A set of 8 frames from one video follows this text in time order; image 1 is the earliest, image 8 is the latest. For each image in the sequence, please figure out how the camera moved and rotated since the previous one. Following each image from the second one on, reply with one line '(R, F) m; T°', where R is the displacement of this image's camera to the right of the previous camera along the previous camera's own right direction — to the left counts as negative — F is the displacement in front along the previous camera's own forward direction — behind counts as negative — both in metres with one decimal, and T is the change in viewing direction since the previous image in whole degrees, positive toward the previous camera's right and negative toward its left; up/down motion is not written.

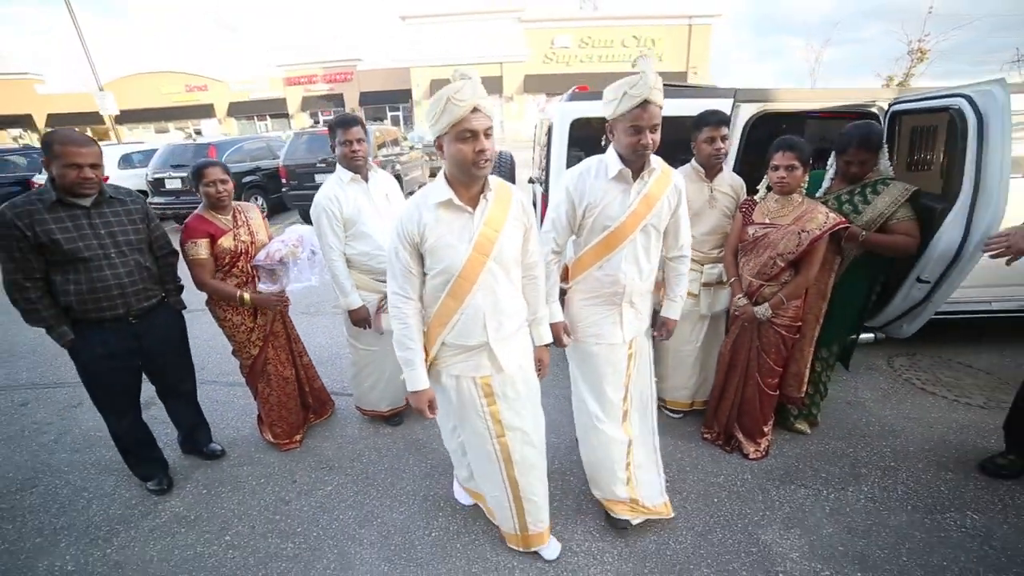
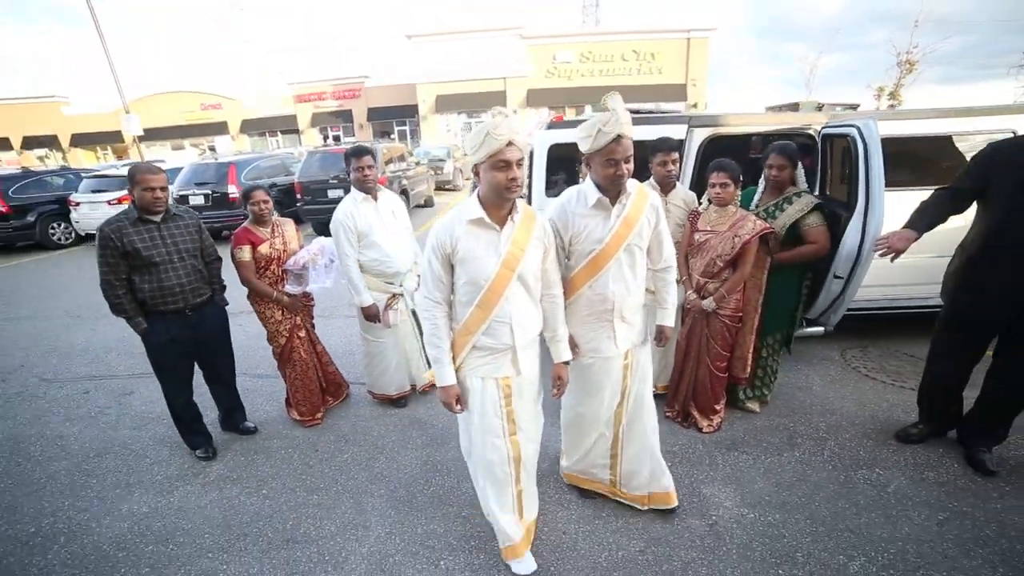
(+0.2, -0.5) m; -1°
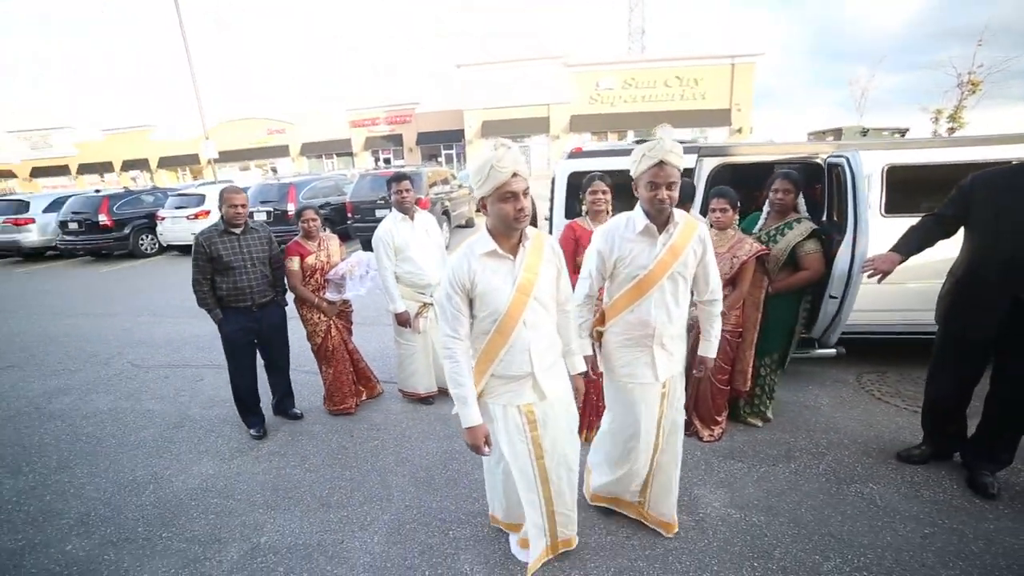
(+0.2, -0.4) m; -5°
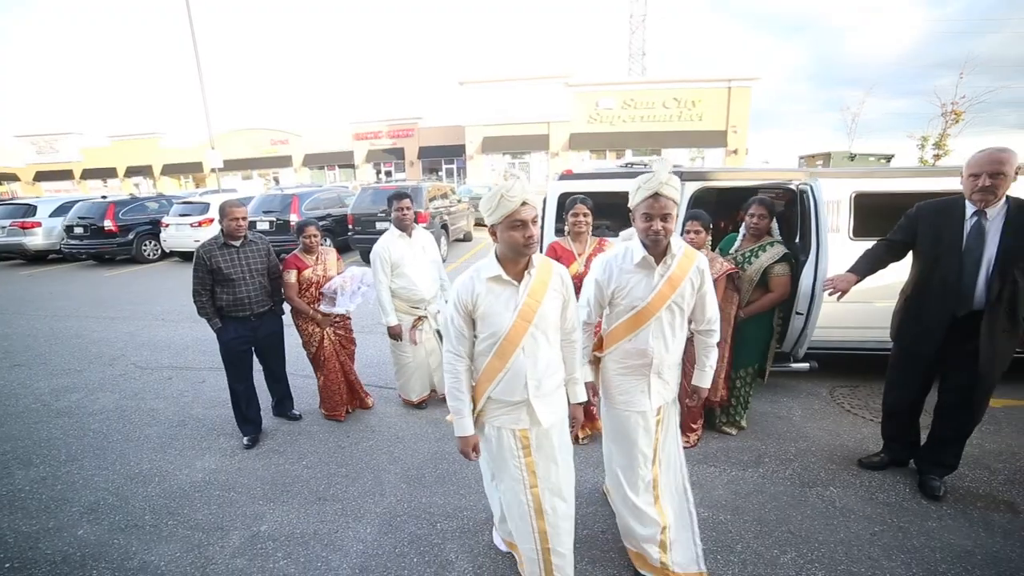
(+0.1, -0.2) m; 0°
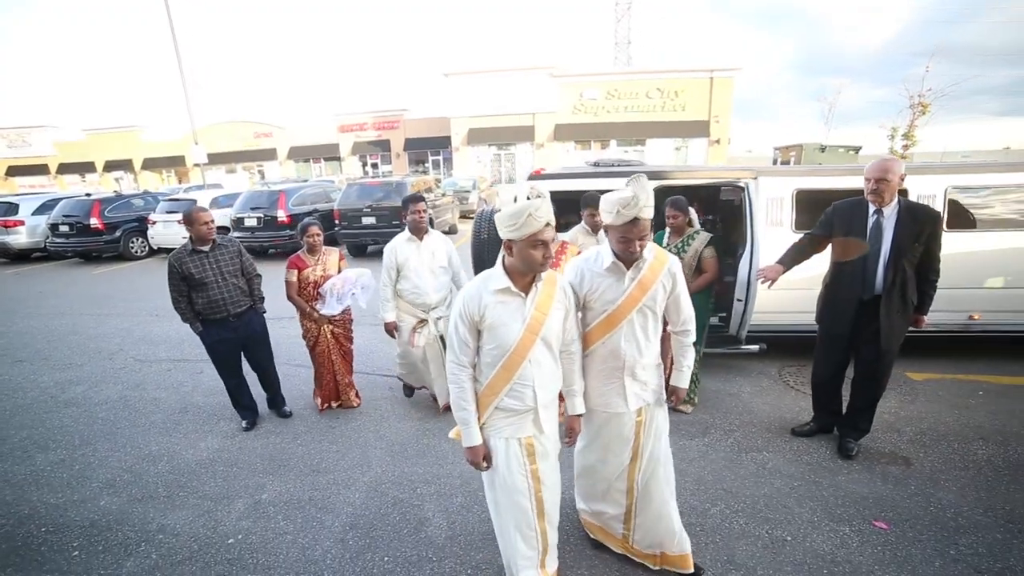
(+0.2, -0.4) m; +1°
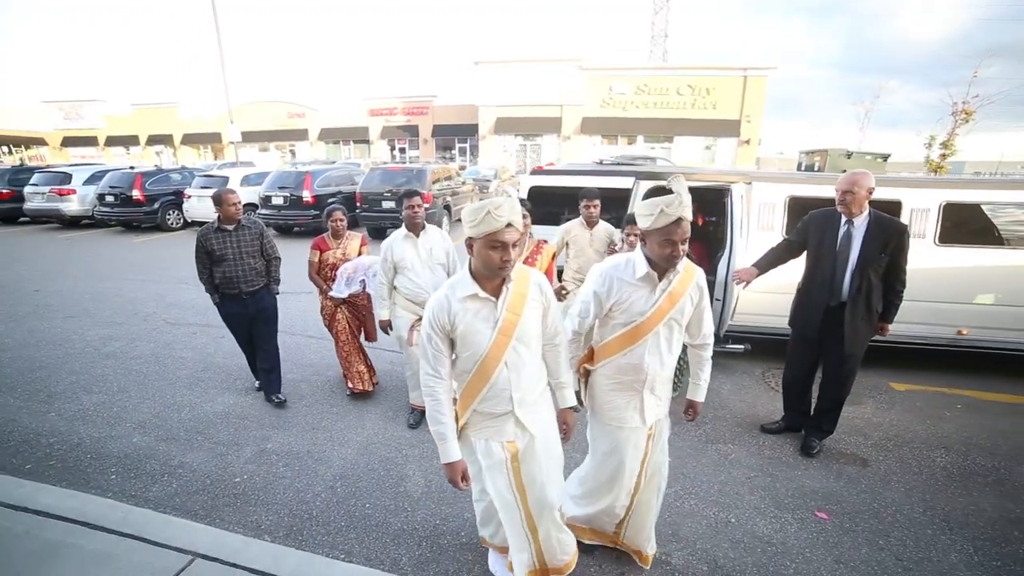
(+0.3, -0.3) m; -3°
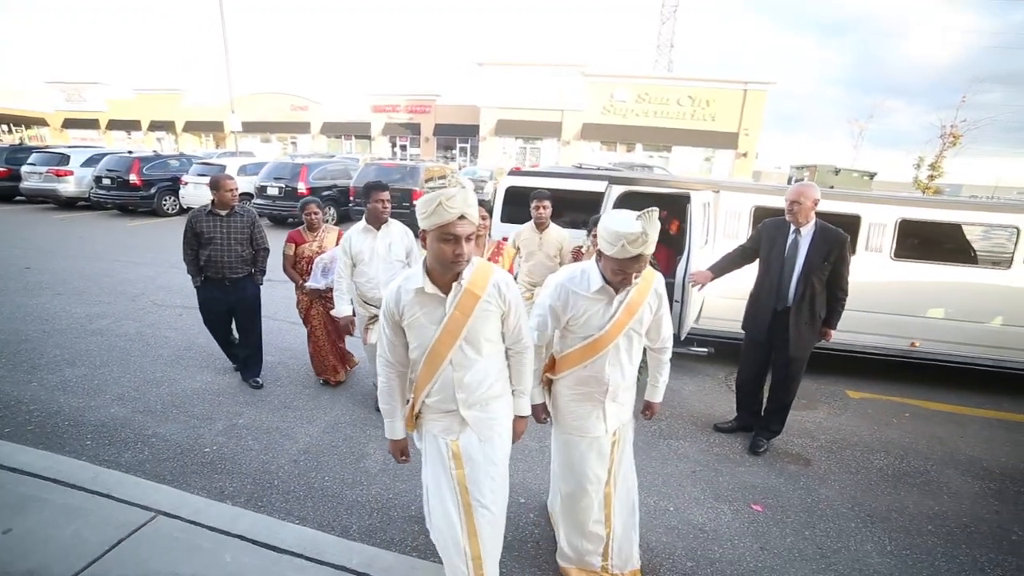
(+0.3, -0.2) m; 0°
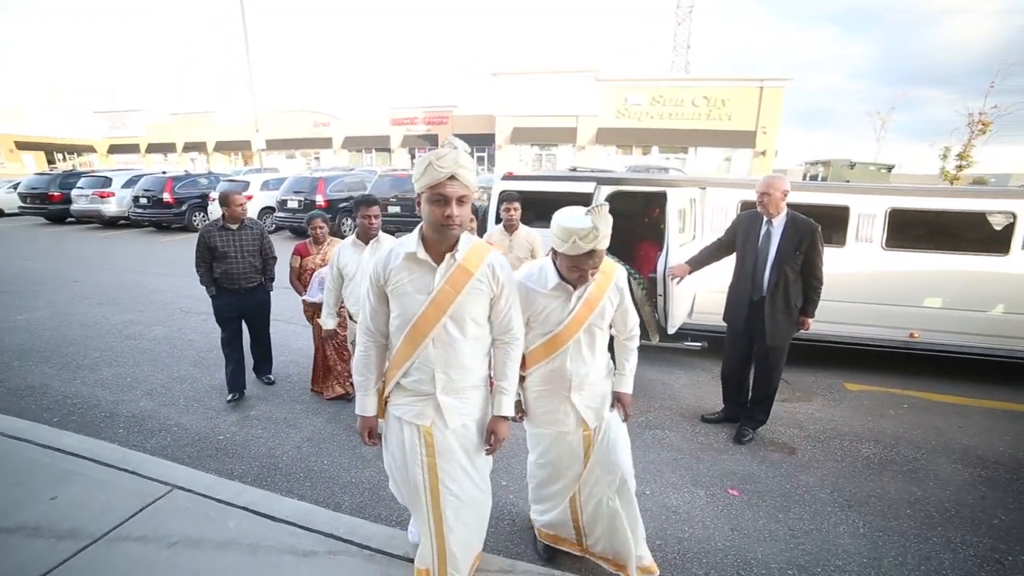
(+0.3, -0.2) m; -3°
